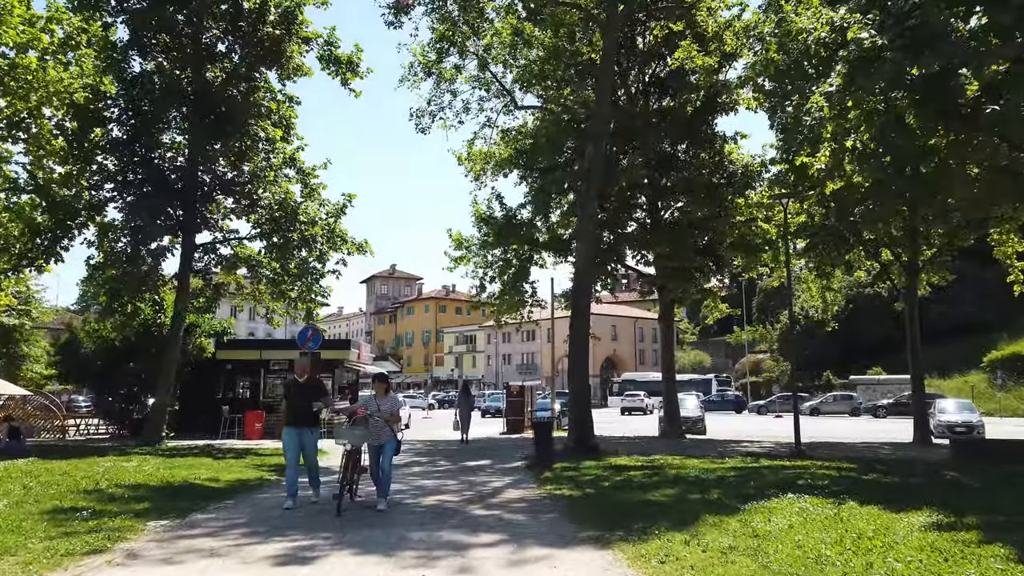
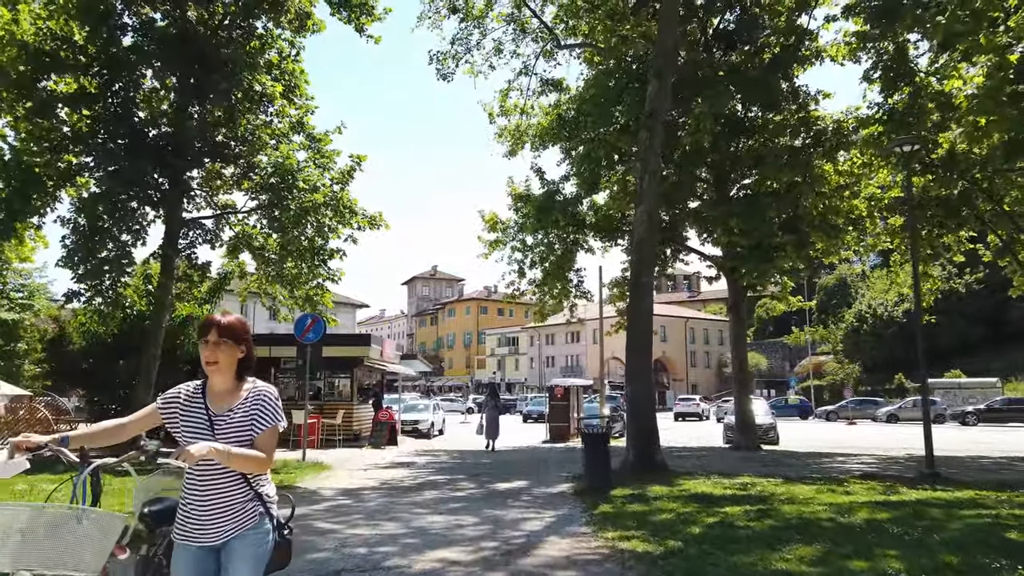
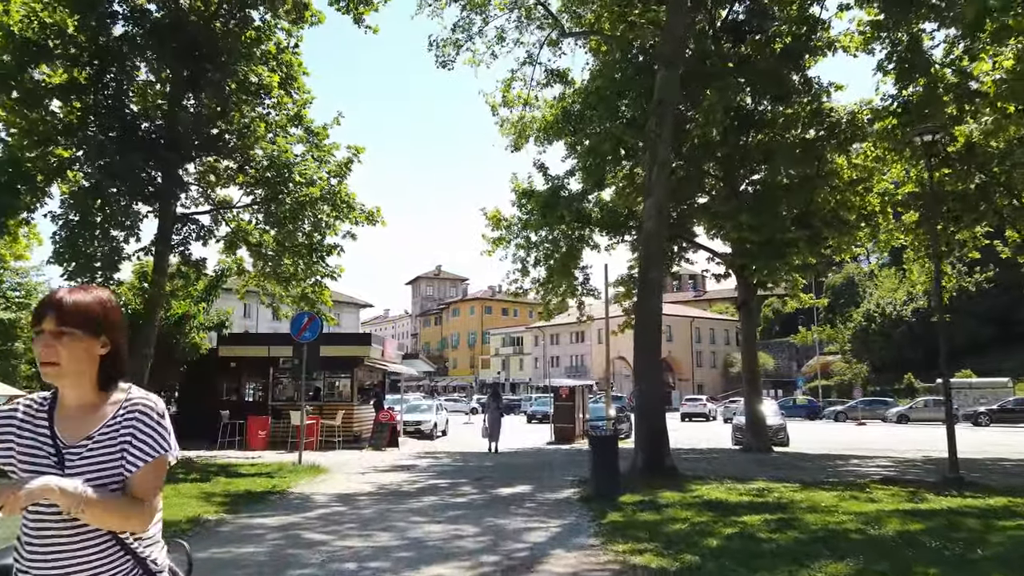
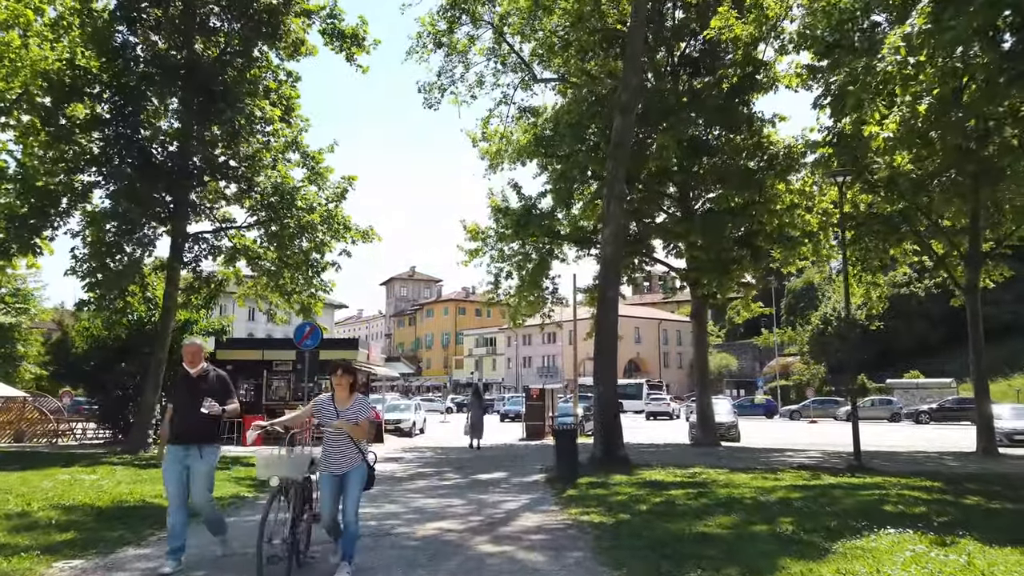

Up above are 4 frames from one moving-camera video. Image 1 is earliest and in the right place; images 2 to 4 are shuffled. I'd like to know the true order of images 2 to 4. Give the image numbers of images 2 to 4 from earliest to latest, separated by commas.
4, 2, 3
